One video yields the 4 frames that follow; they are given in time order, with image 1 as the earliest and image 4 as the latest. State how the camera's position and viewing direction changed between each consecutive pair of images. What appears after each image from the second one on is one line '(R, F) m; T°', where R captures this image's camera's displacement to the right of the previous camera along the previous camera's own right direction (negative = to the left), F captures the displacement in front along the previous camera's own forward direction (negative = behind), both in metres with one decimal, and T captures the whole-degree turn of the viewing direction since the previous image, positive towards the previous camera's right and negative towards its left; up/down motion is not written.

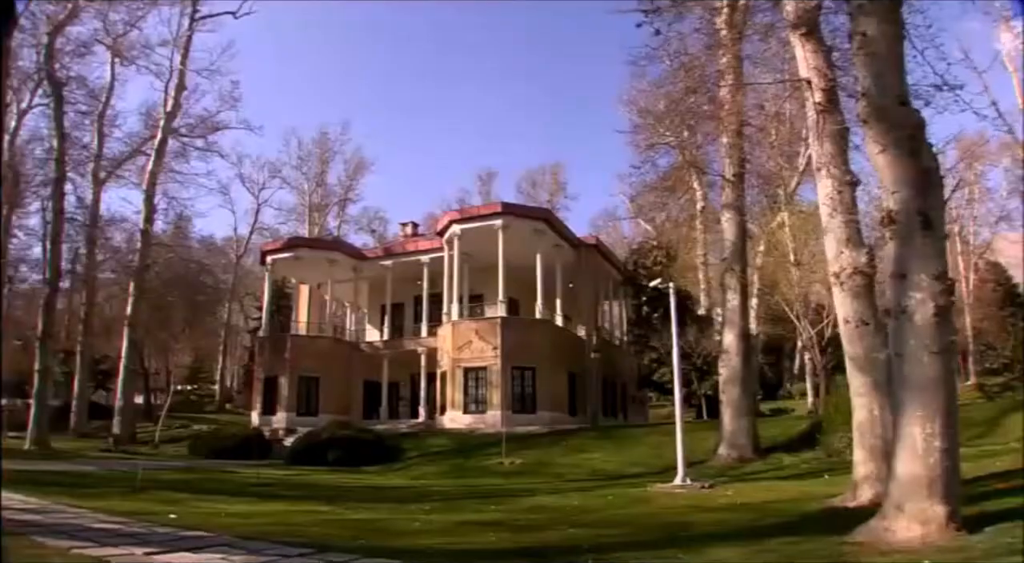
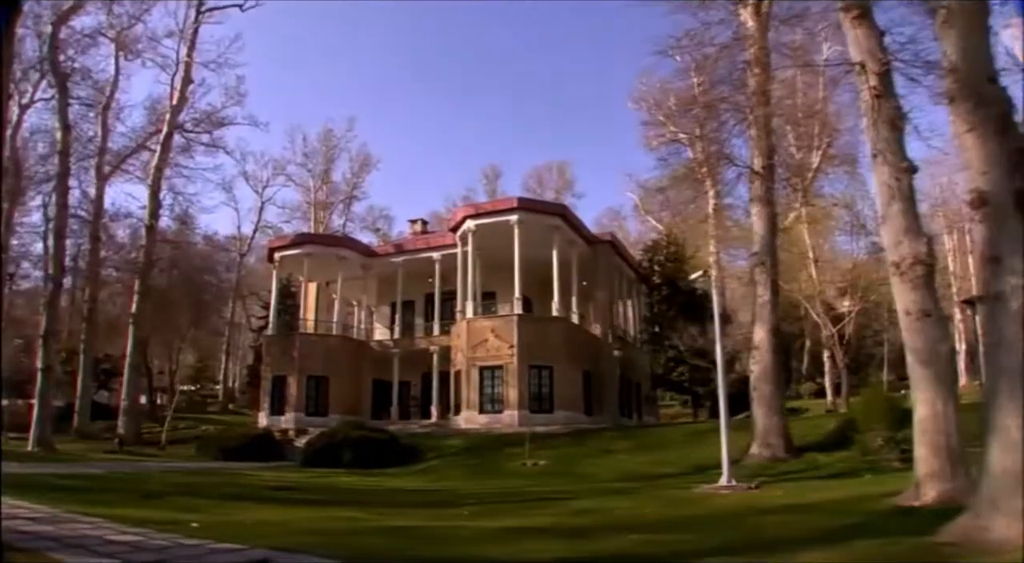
(-0.5, +0.6) m; 0°
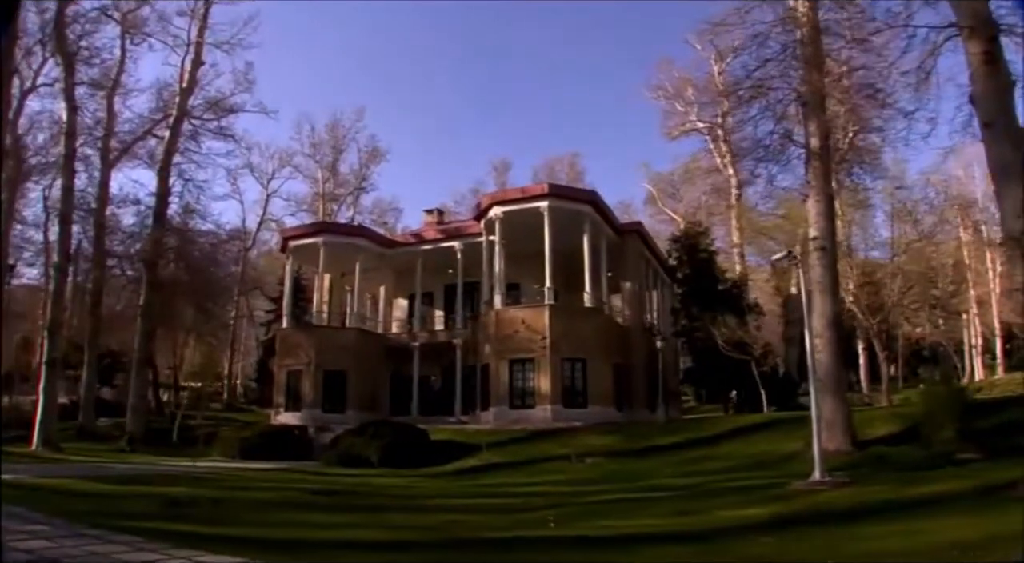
(-0.9, +1.1) m; 0°
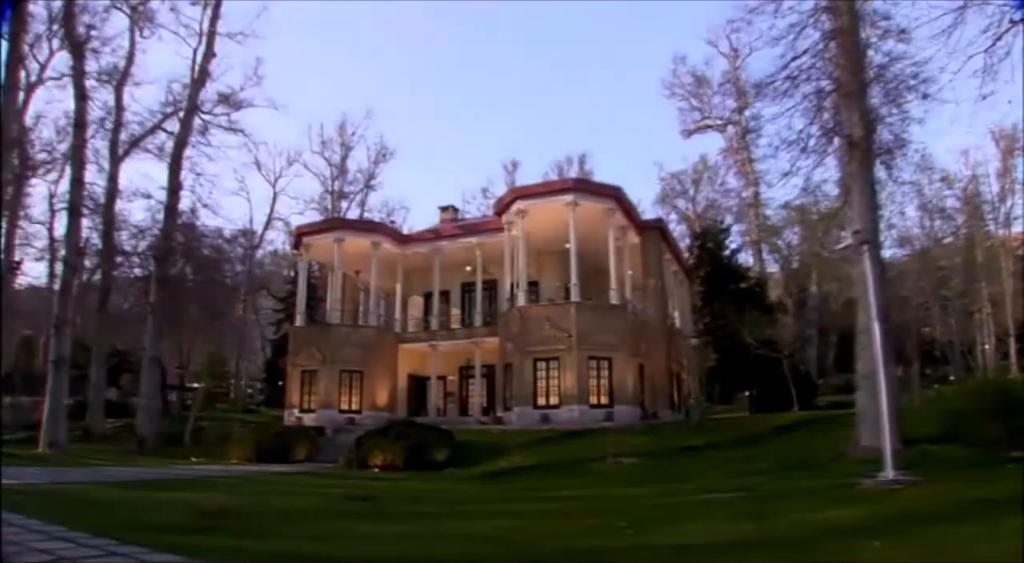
(-0.6, +0.7) m; 0°
